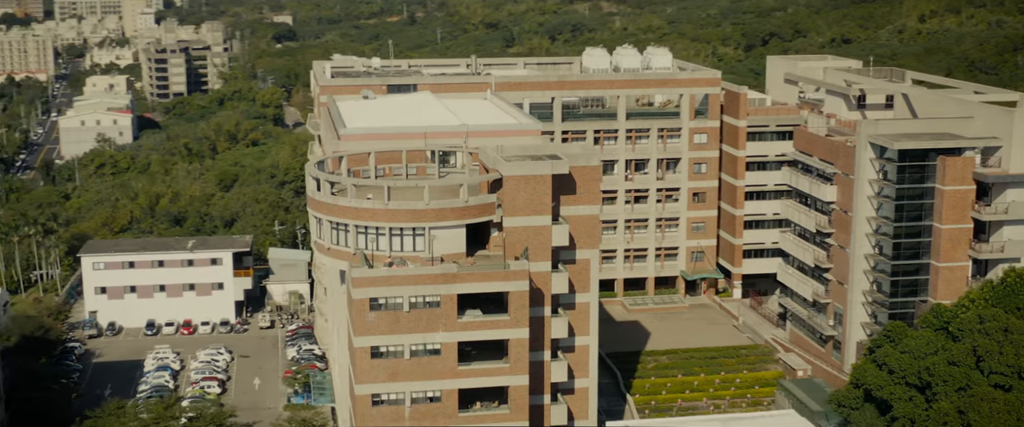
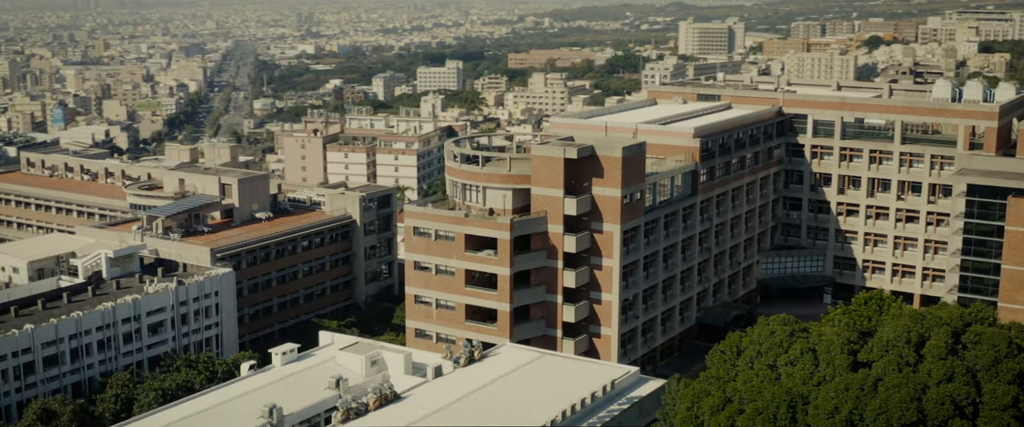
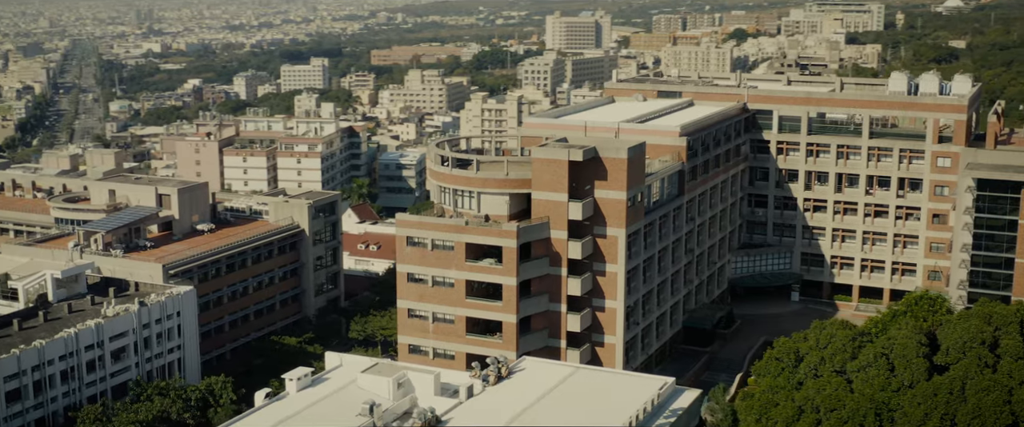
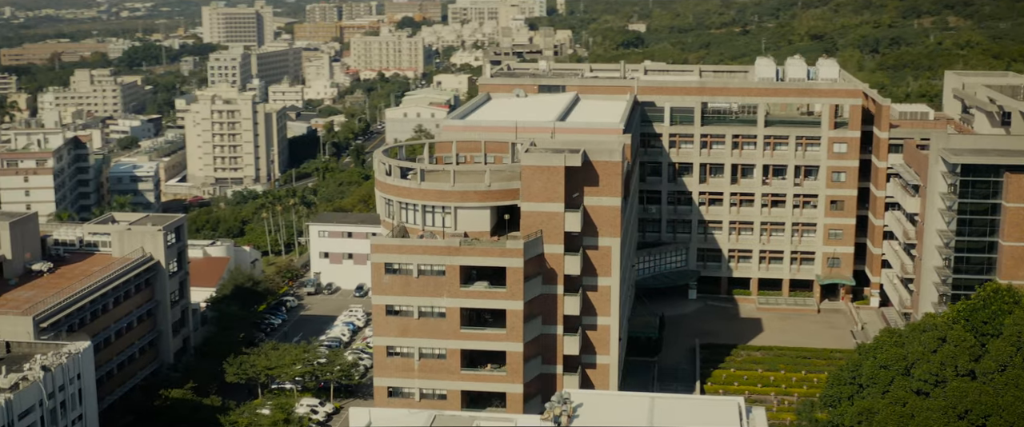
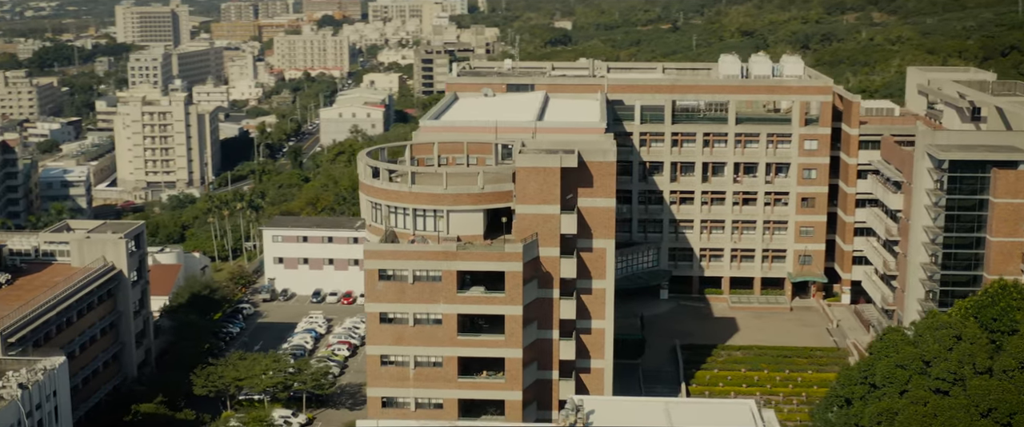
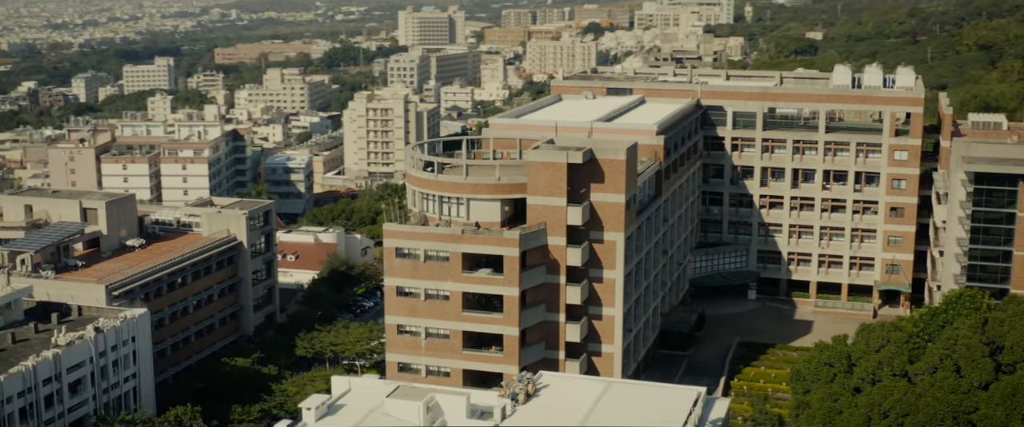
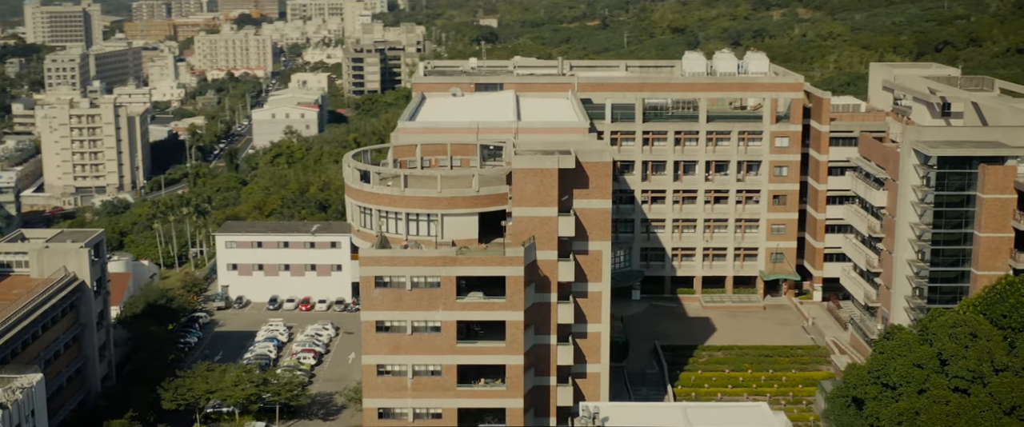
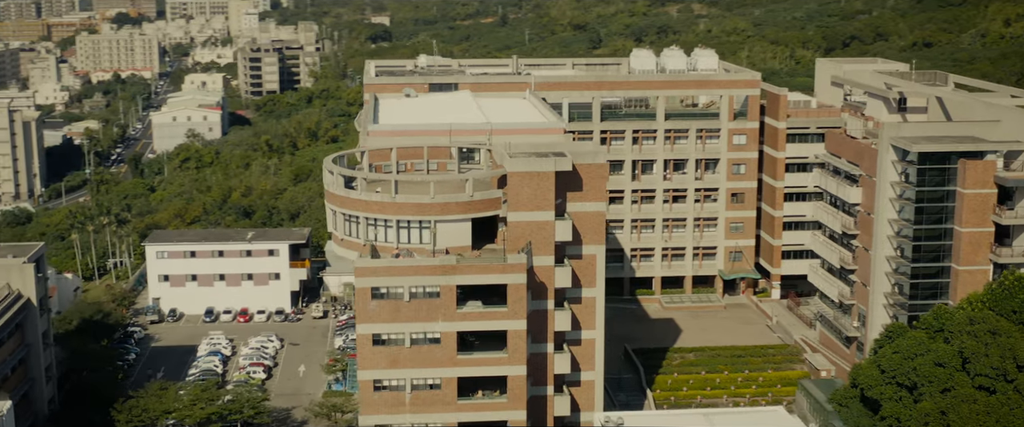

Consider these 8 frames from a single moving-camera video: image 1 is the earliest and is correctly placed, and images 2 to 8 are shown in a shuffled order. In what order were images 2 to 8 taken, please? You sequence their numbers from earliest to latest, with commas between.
8, 7, 5, 4, 6, 3, 2
